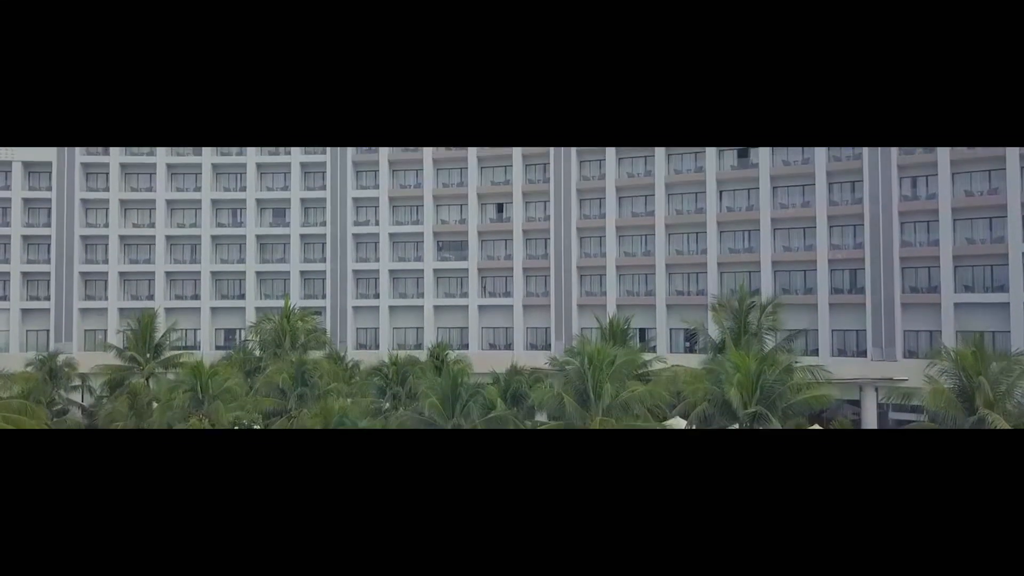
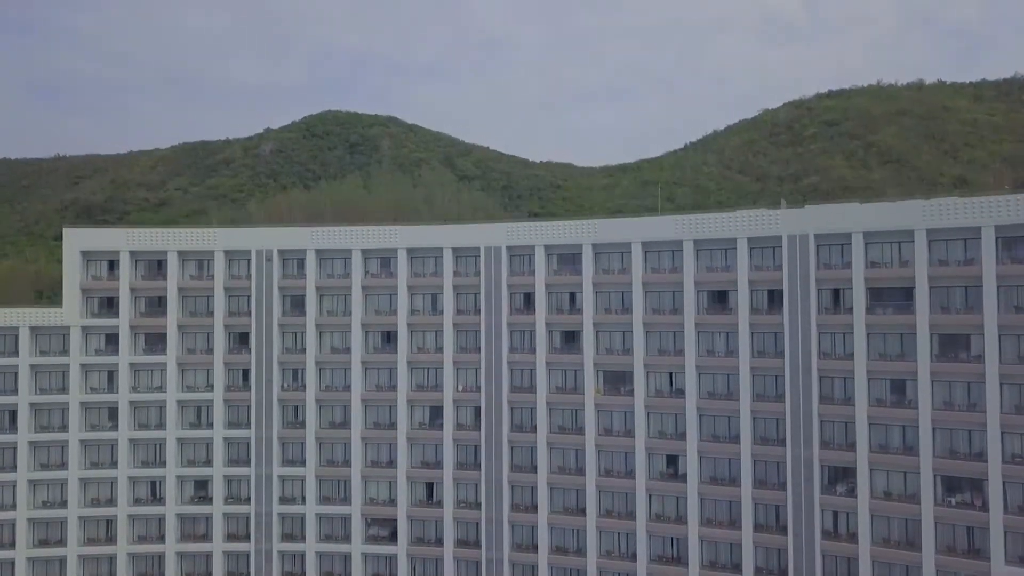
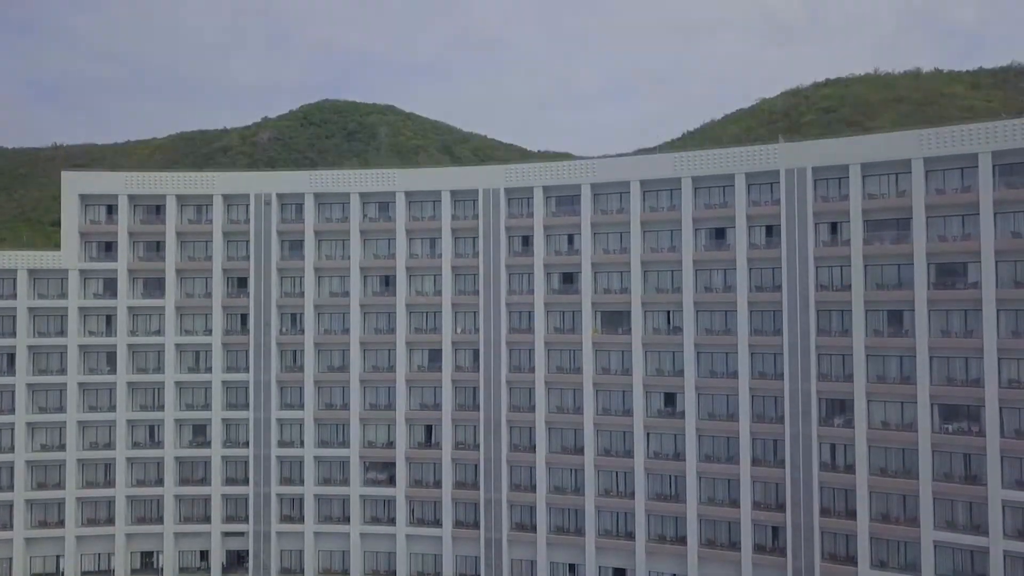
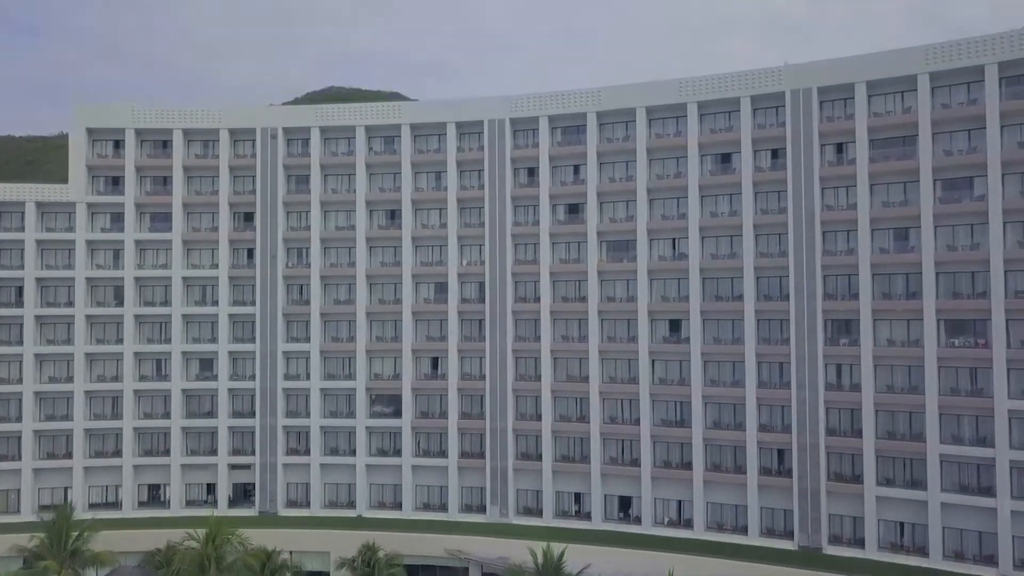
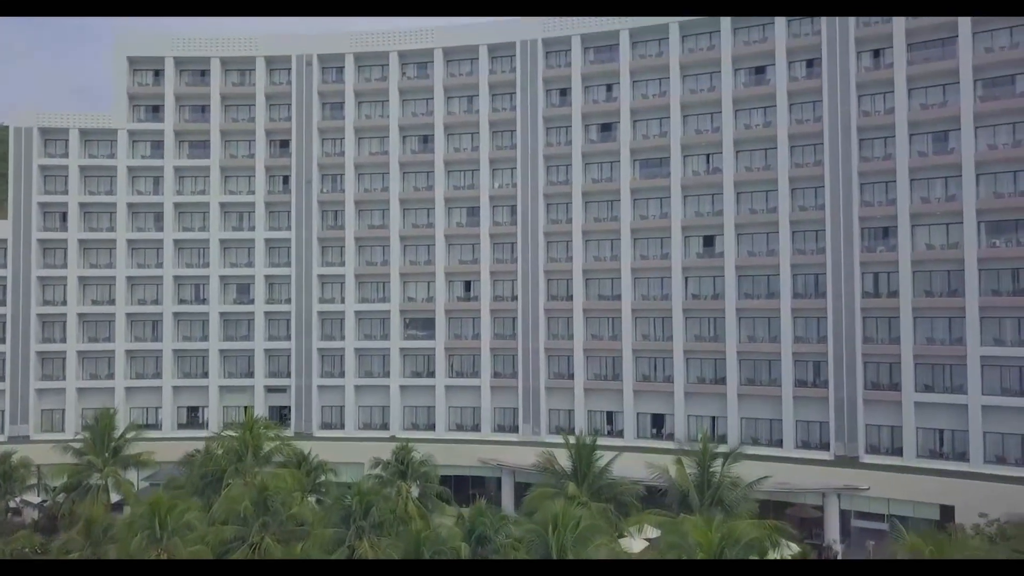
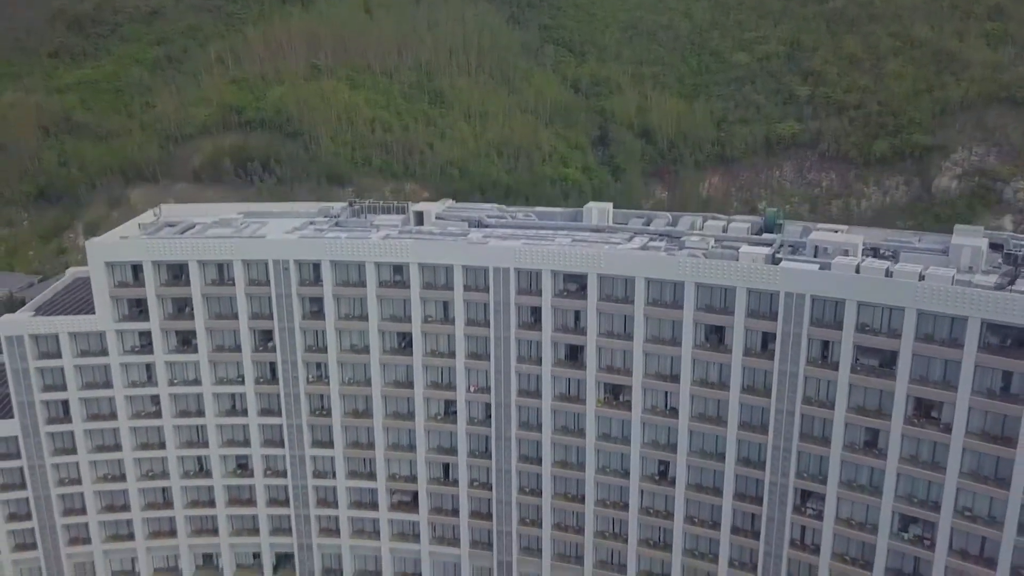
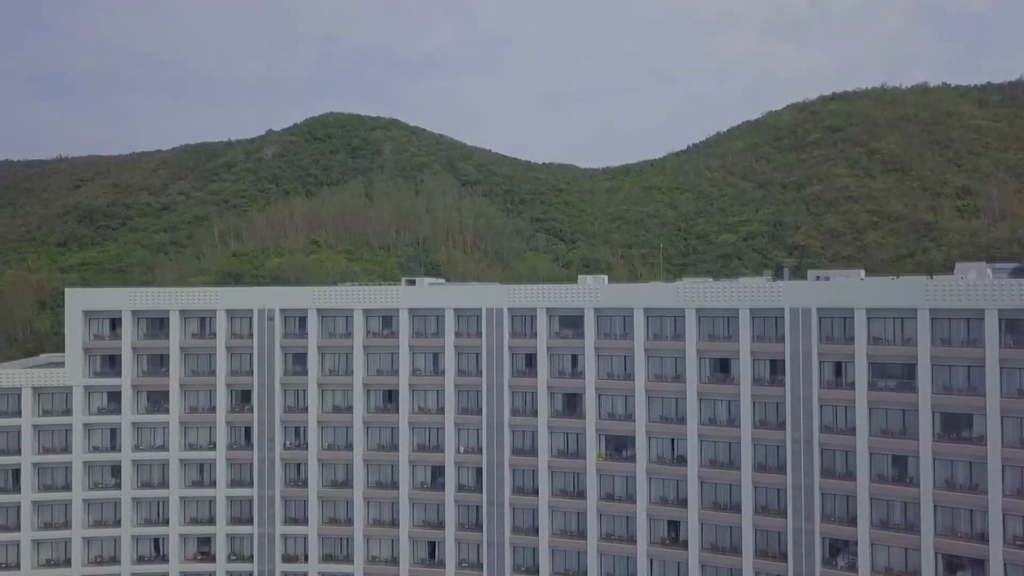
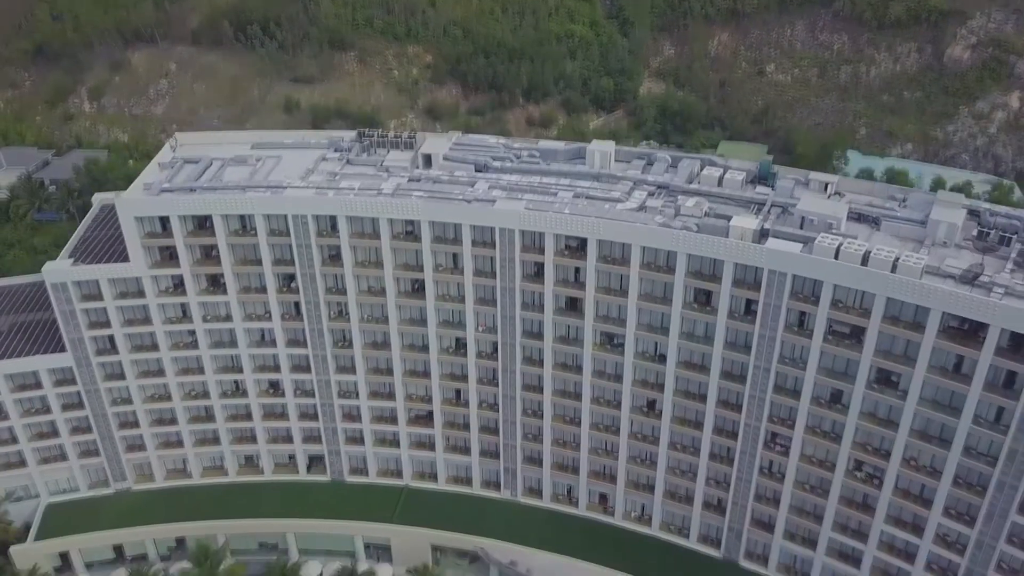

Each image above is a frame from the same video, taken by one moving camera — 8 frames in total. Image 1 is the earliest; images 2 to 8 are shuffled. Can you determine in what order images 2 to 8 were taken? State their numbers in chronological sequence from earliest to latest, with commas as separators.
5, 4, 3, 2, 7, 6, 8
